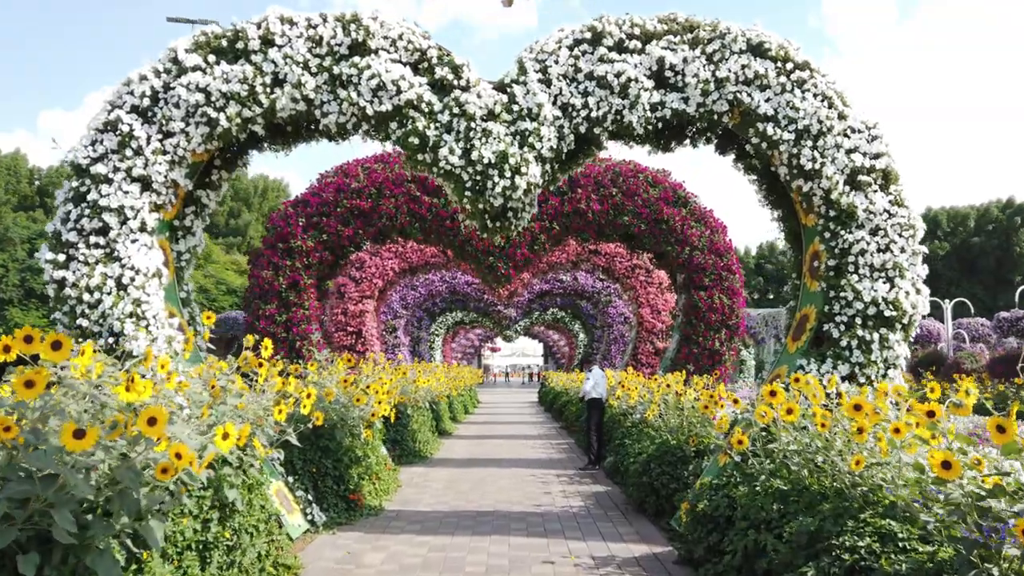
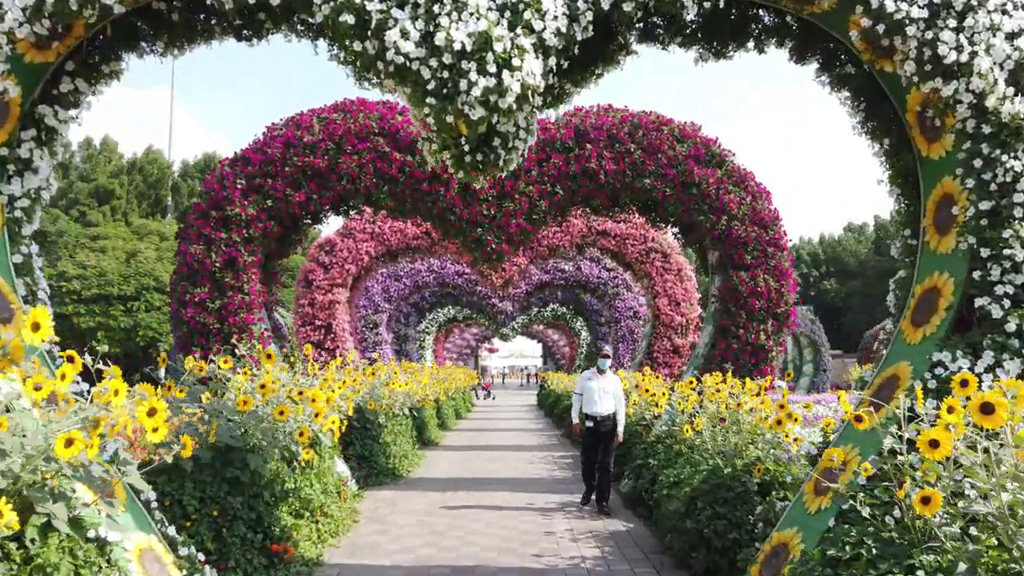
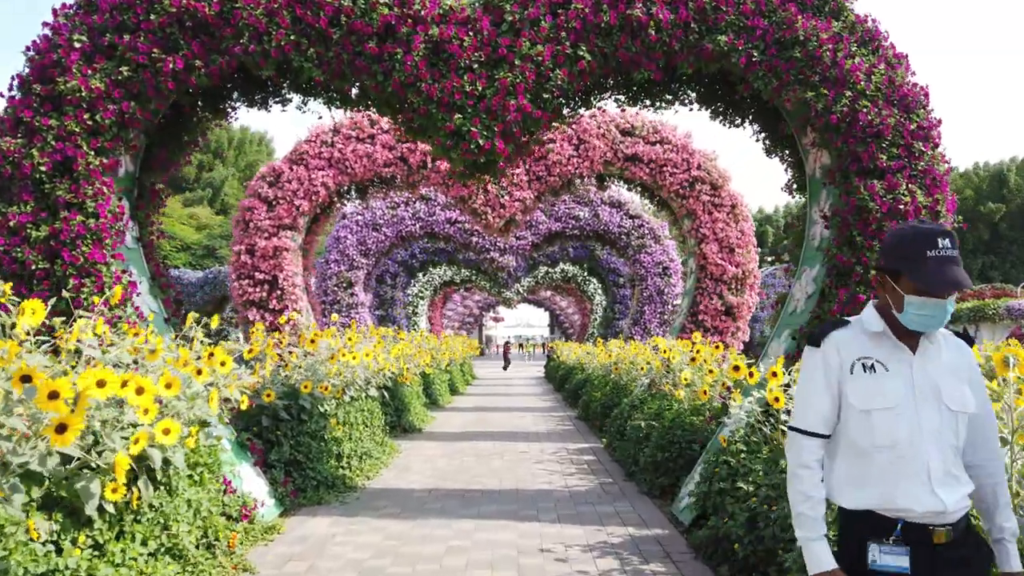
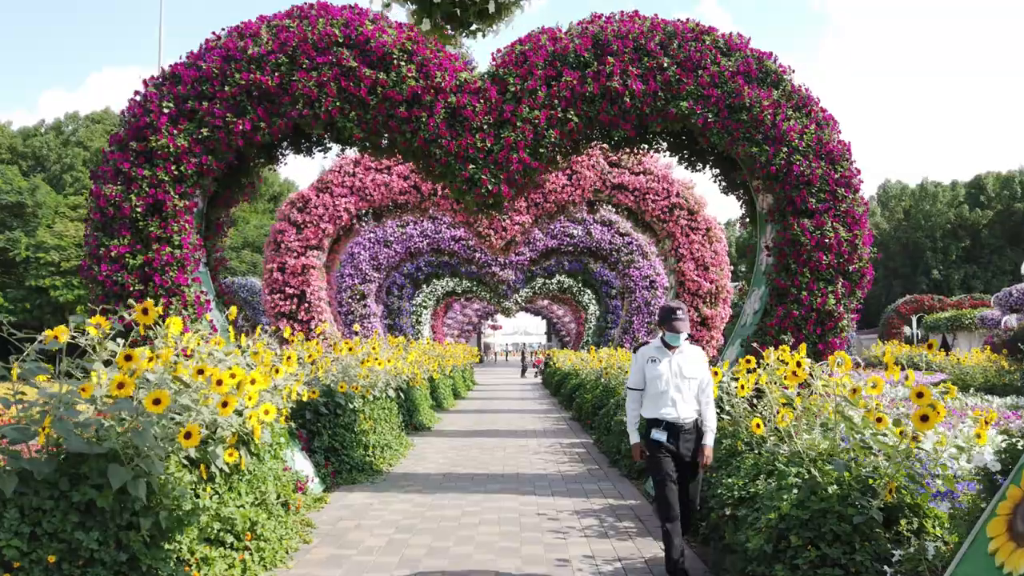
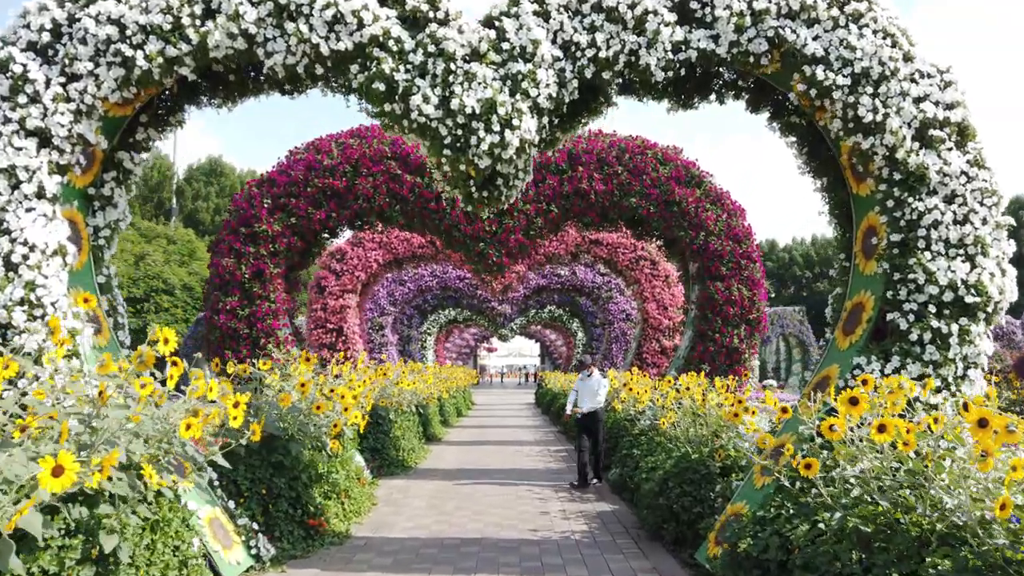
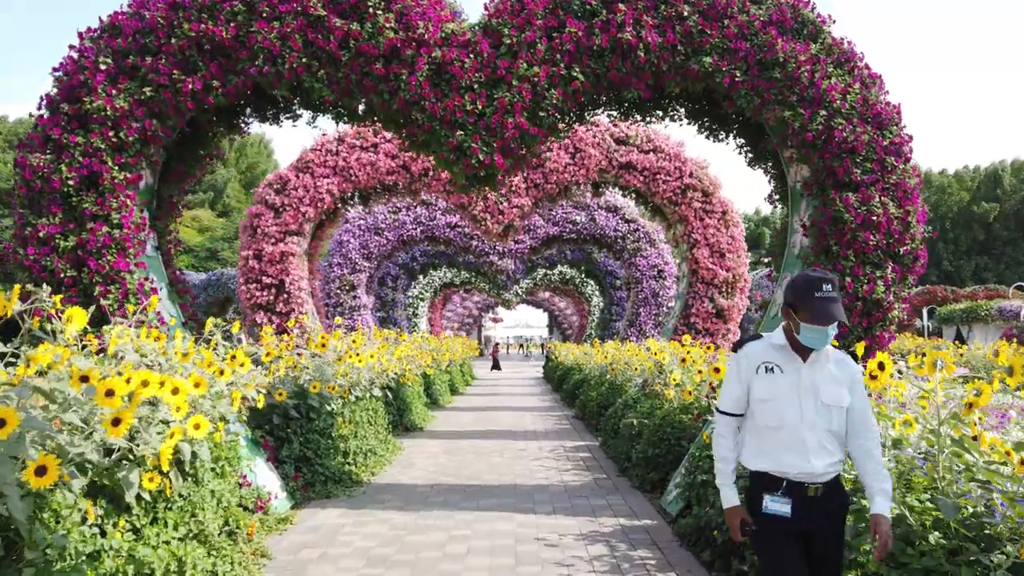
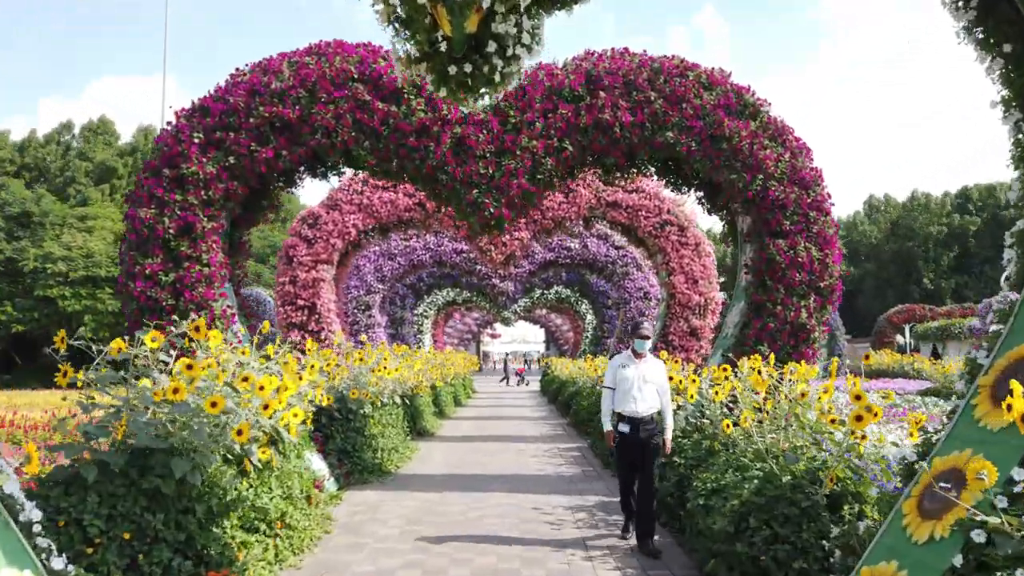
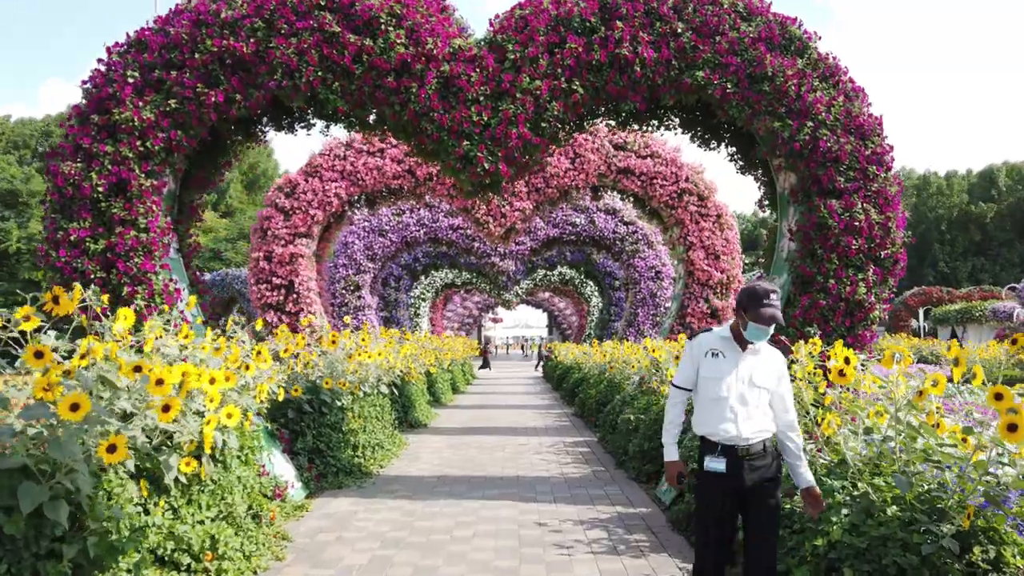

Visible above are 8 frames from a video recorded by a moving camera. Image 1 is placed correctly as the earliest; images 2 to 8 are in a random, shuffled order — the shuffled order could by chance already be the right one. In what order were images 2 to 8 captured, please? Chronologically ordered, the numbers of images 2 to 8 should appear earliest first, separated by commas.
5, 2, 7, 4, 8, 6, 3
